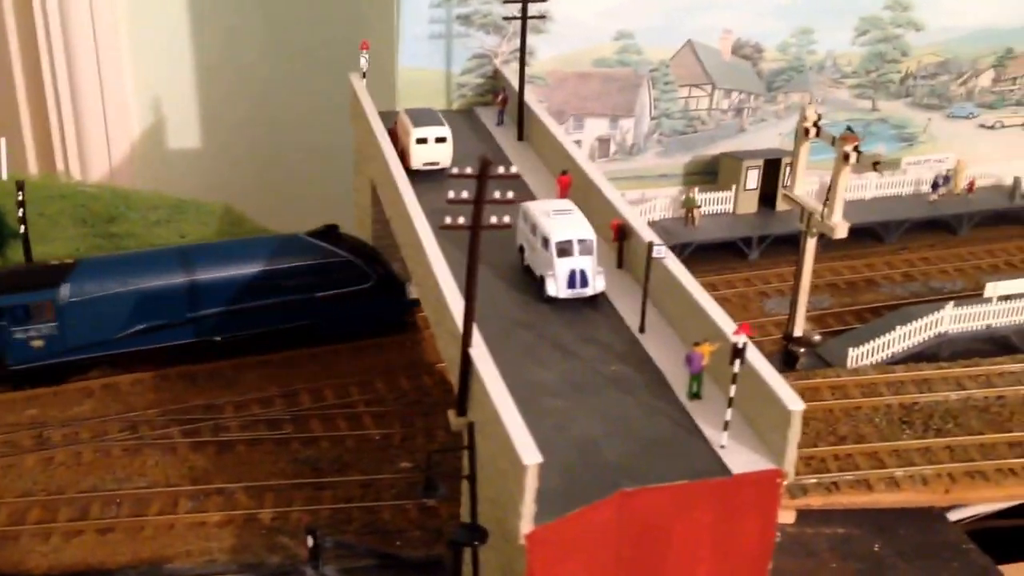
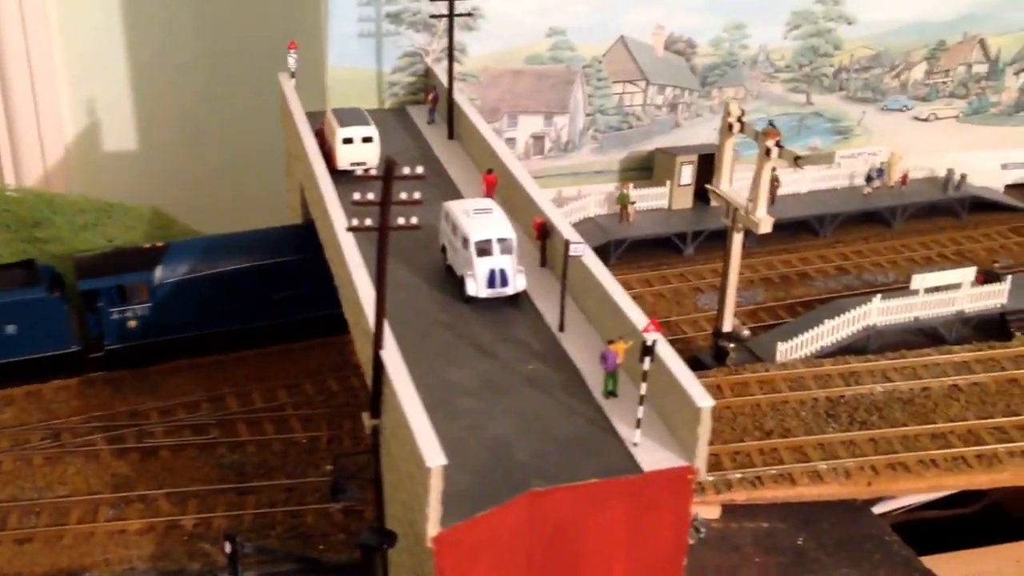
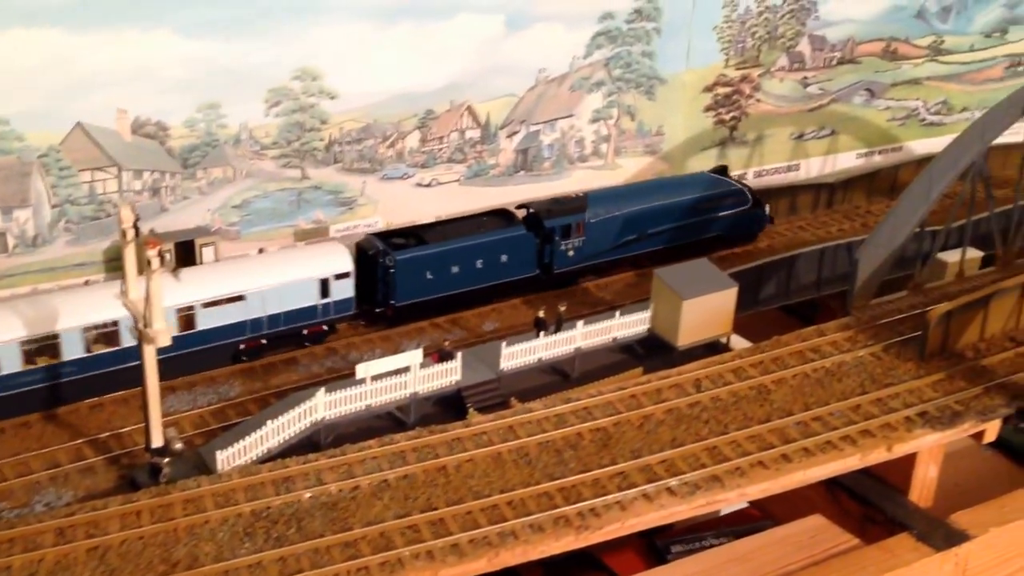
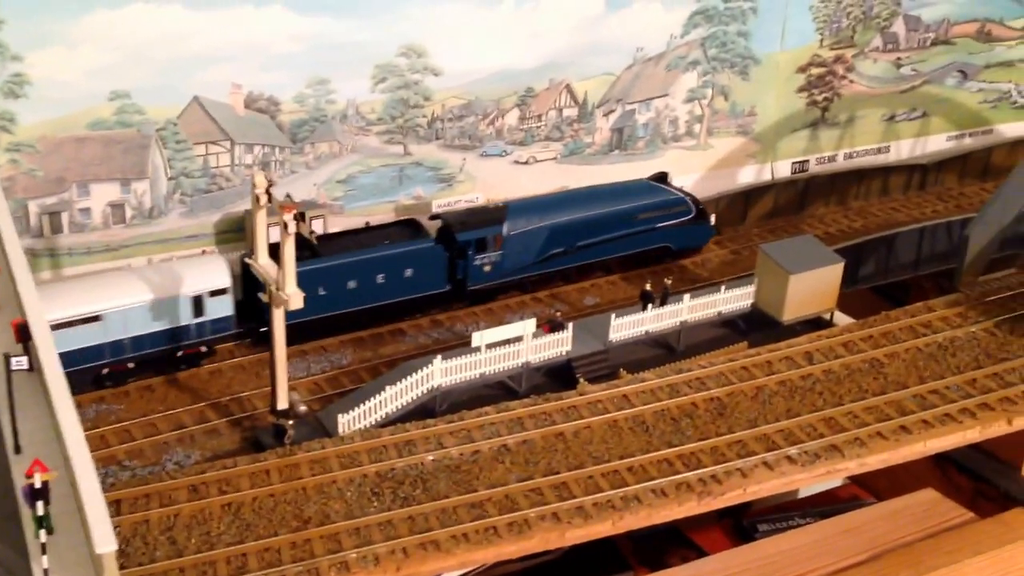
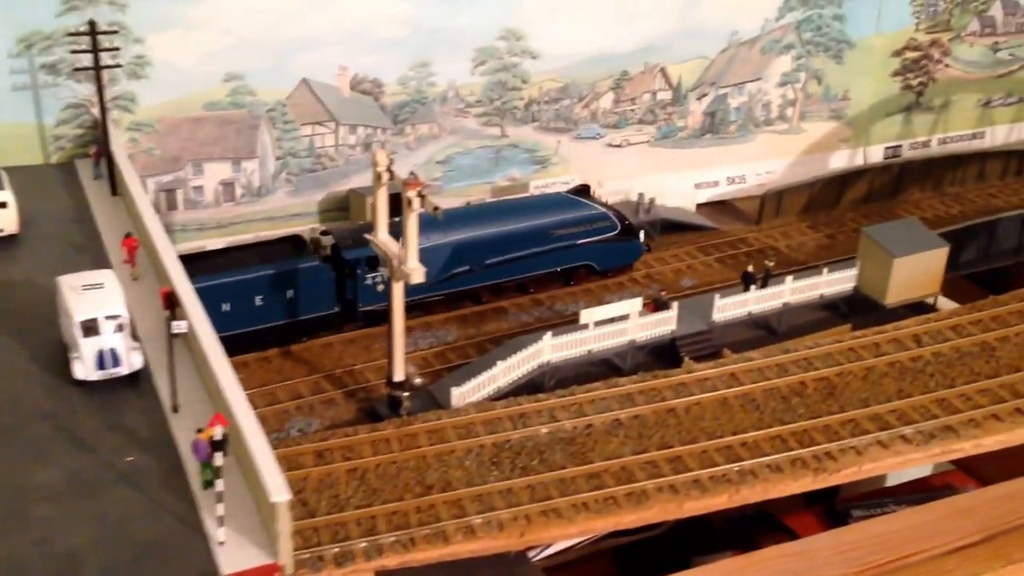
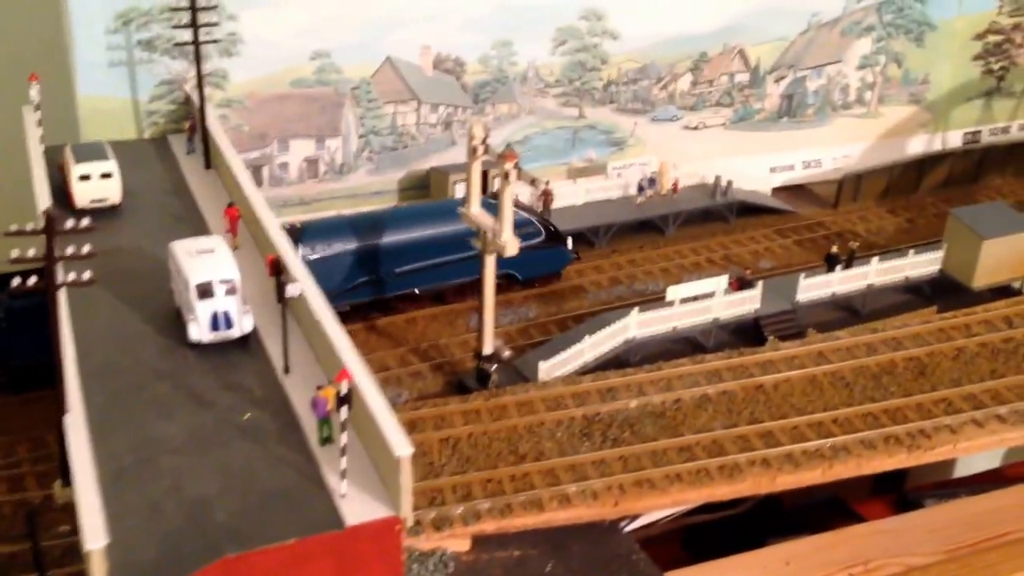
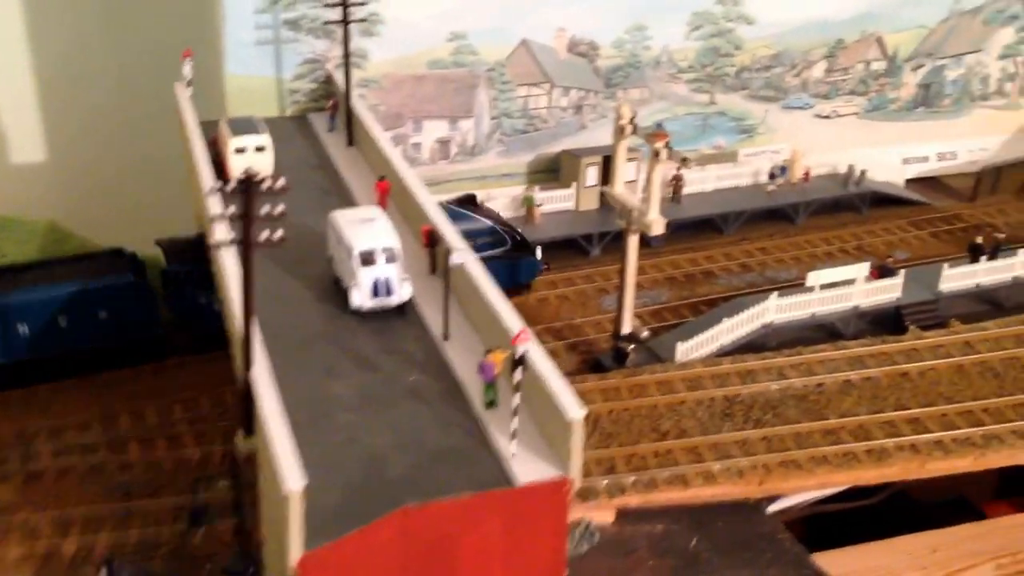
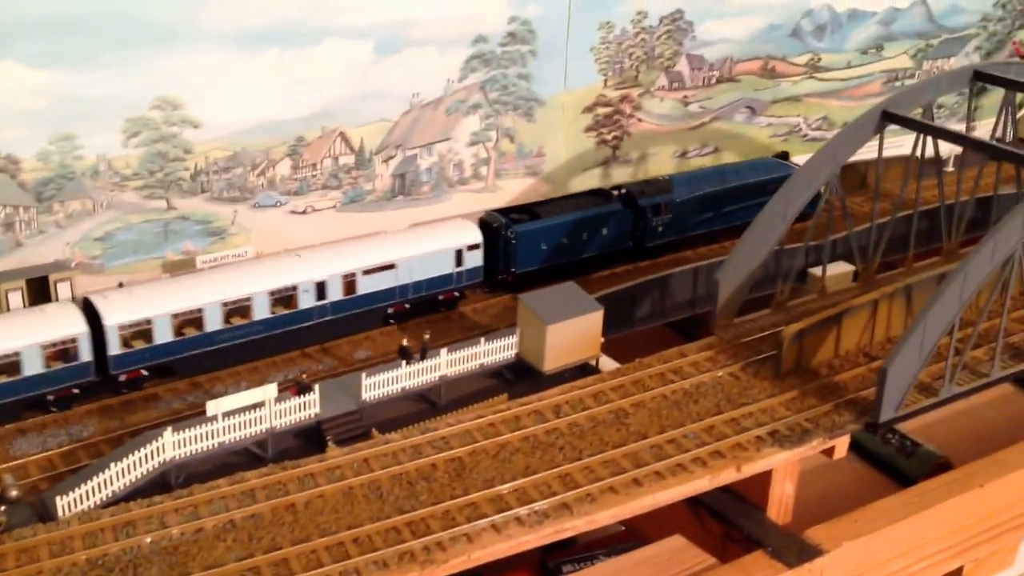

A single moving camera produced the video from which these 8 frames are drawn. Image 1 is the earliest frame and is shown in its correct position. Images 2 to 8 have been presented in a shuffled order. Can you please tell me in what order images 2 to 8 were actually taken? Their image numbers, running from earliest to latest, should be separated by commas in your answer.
2, 7, 6, 5, 4, 3, 8
